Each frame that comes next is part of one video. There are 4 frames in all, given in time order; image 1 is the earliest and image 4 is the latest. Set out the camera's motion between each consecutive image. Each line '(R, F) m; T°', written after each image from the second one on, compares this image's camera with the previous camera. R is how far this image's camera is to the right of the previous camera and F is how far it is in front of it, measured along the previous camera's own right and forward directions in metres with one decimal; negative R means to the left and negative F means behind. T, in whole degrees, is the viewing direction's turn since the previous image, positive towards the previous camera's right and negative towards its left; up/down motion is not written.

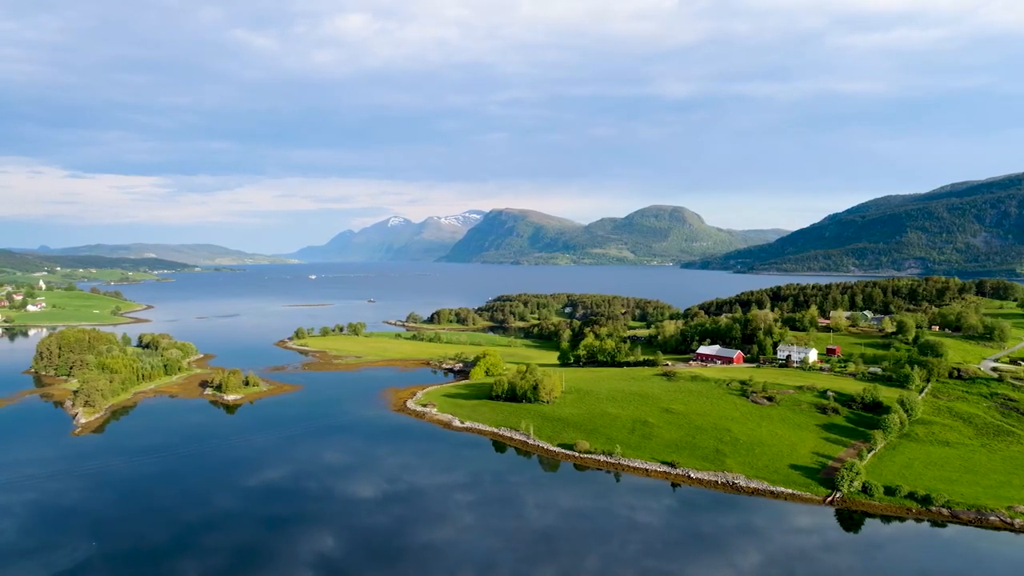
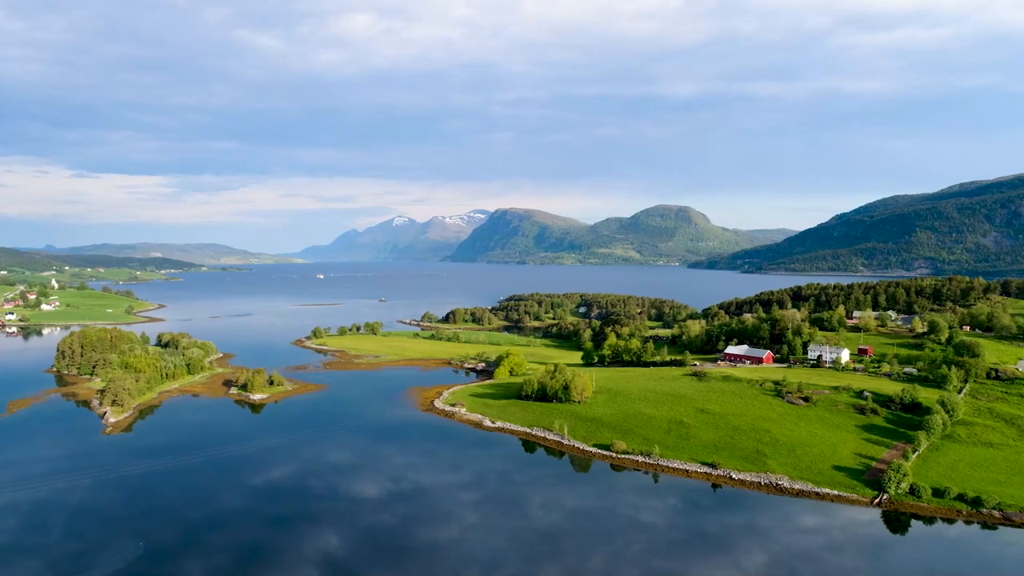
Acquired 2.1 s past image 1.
(-3.9, +0.3) m; 0°
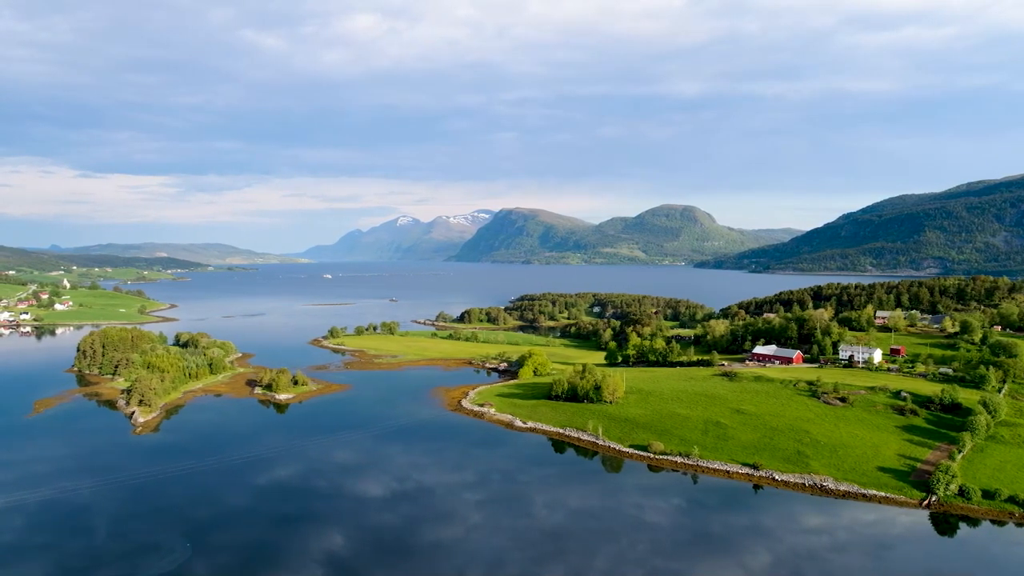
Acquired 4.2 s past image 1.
(-3.9, +0.4) m; 0°
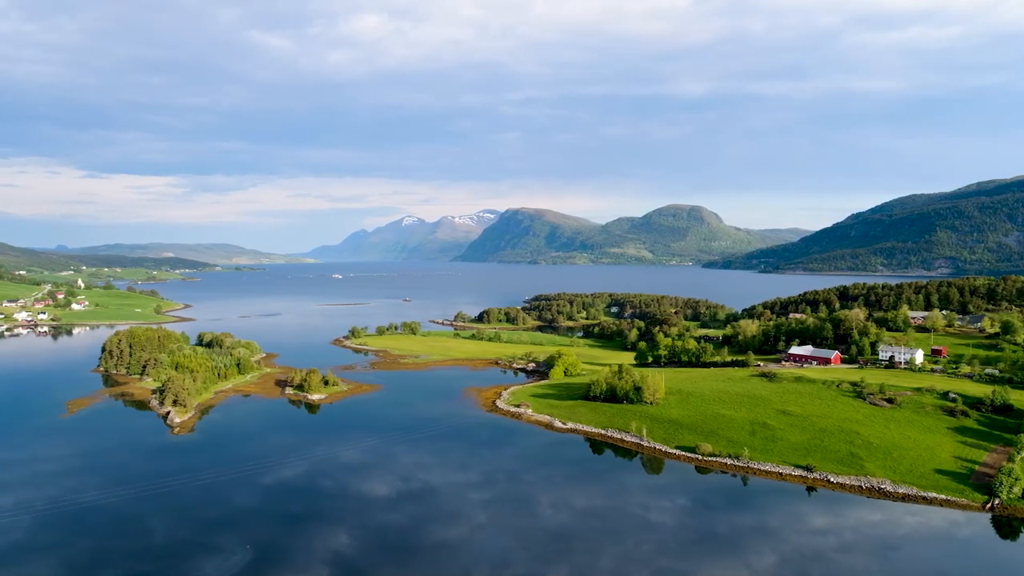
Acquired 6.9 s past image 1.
(-4.9, +0.4) m; 0°
